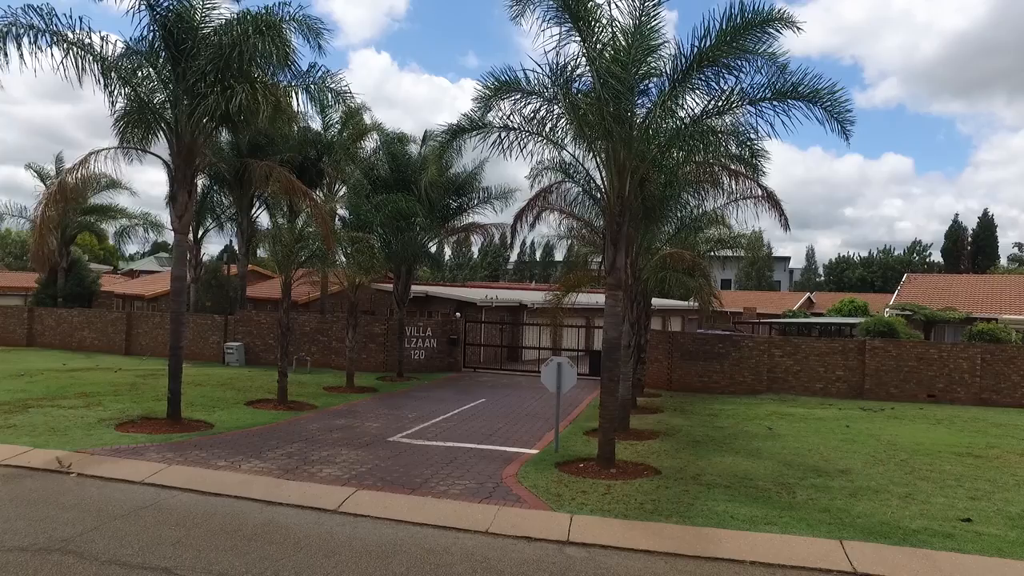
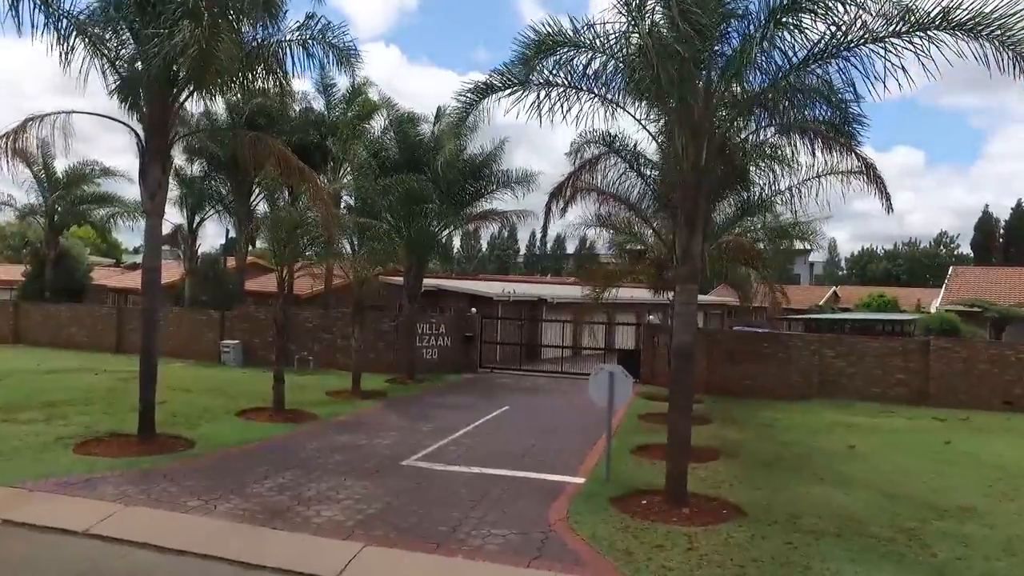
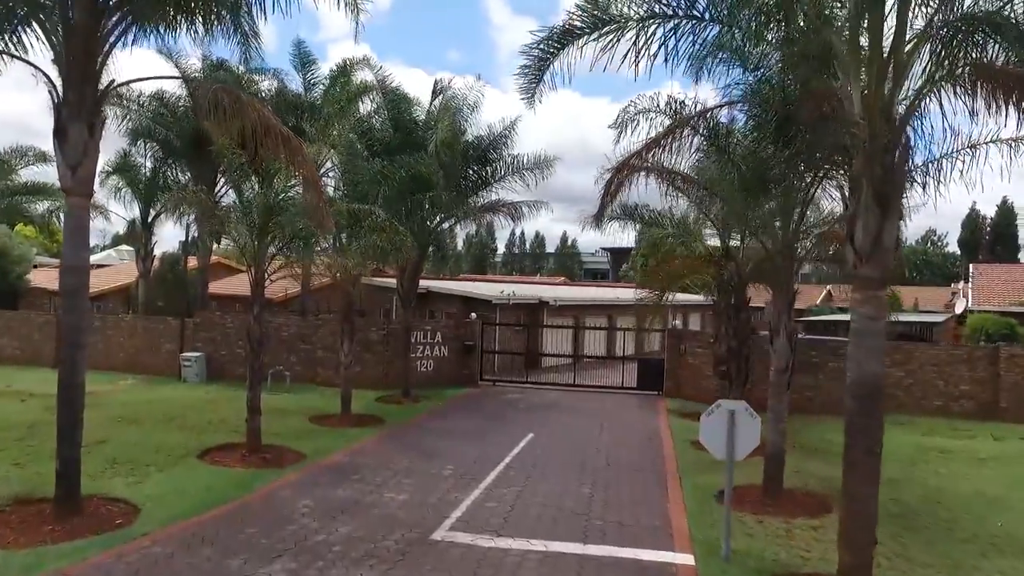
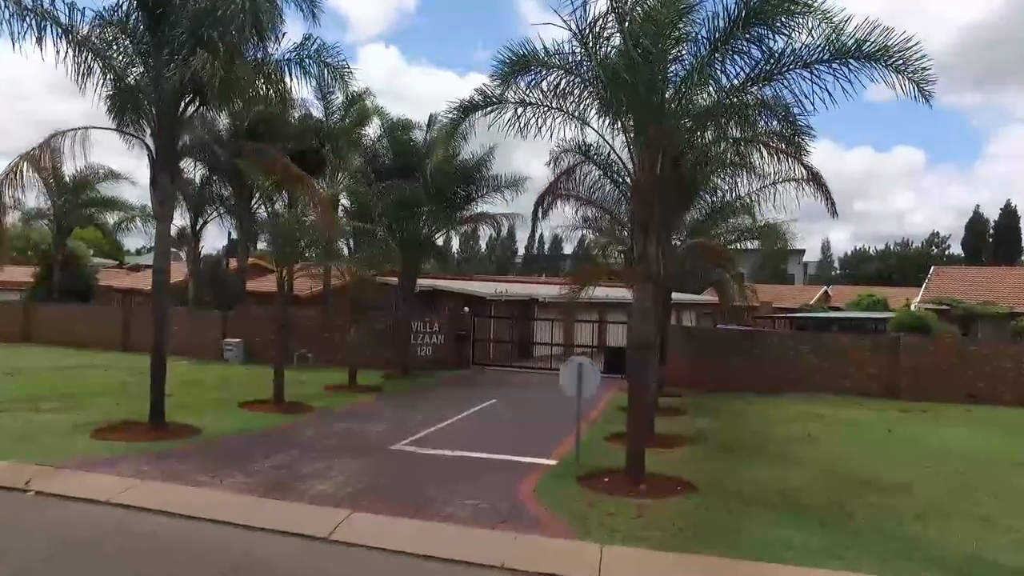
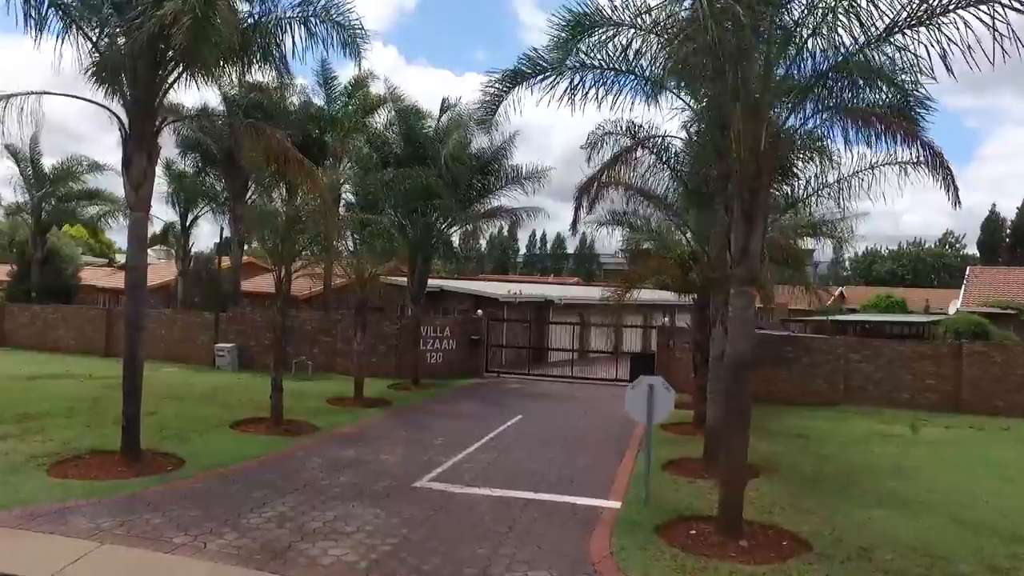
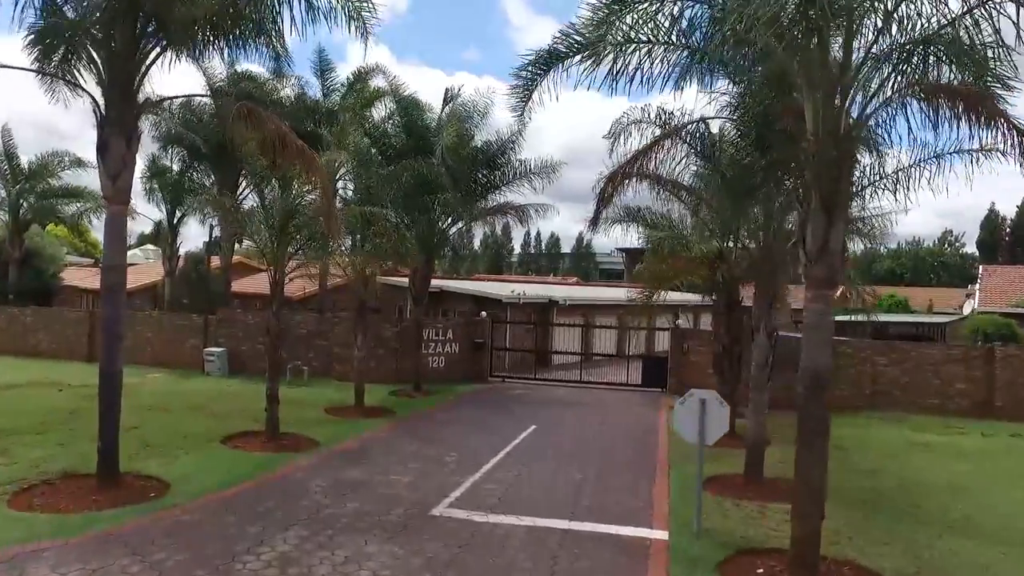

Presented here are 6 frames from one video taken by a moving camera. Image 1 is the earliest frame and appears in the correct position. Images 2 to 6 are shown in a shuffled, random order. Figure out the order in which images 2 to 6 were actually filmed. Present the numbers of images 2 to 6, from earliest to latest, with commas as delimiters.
4, 2, 5, 6, 3
